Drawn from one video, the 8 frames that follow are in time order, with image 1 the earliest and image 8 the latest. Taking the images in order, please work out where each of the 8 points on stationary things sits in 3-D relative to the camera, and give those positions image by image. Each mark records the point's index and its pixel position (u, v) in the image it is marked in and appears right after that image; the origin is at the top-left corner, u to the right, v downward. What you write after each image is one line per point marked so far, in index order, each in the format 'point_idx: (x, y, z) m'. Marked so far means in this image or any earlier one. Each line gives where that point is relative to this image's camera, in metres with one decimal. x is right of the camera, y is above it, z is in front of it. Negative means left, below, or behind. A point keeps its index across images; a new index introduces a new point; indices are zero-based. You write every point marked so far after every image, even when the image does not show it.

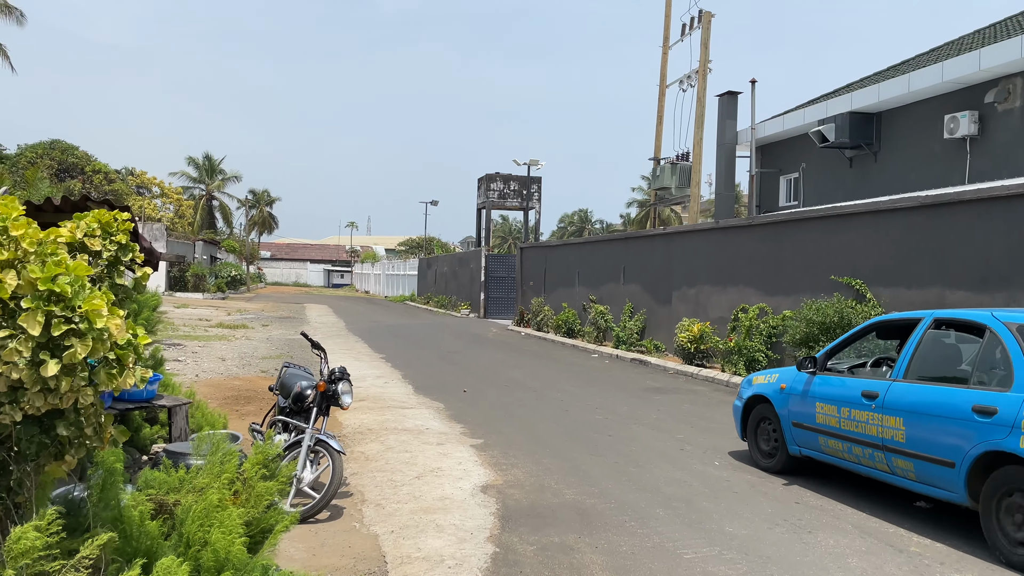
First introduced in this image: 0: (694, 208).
0: (+4.3, +1.9, +17.4) m
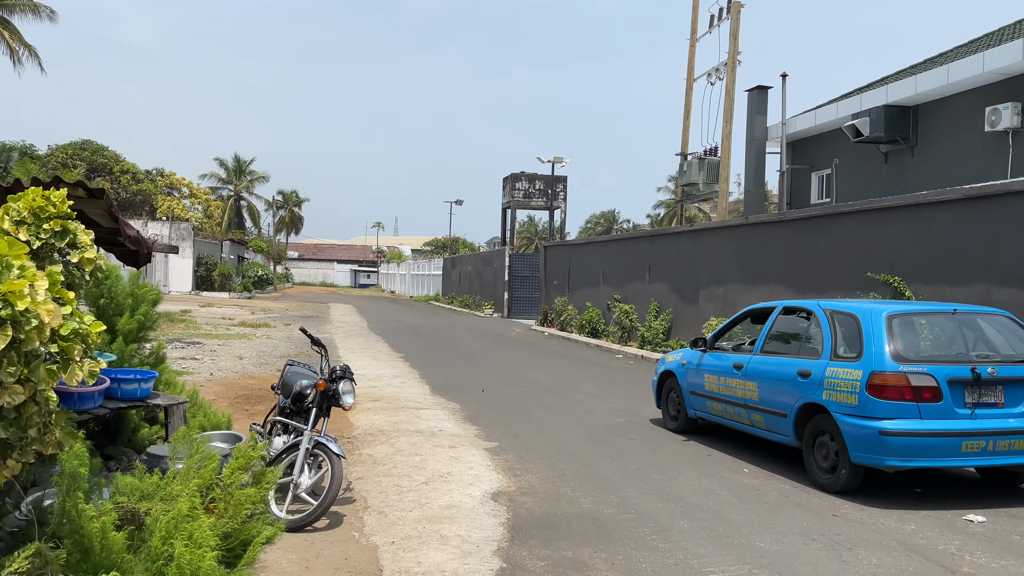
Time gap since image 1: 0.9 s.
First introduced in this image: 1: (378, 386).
0: (+4.9, +1.9, +16.9) m
1: (-2.0, -1.5, +11.0) m
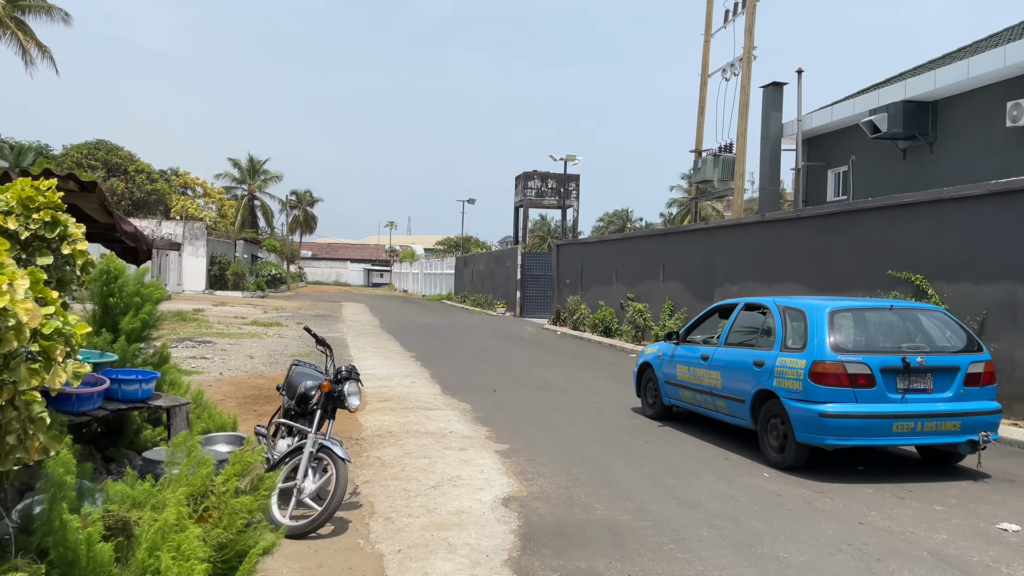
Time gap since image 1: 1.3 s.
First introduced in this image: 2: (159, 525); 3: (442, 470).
0: (+5.1, +2.0, +16.6) m
1: (-1.8, -1.5, +10.9) m
2: (-1.4, -0.9, +3.0) m
3: (-0.6, -1.5, +6.0) m
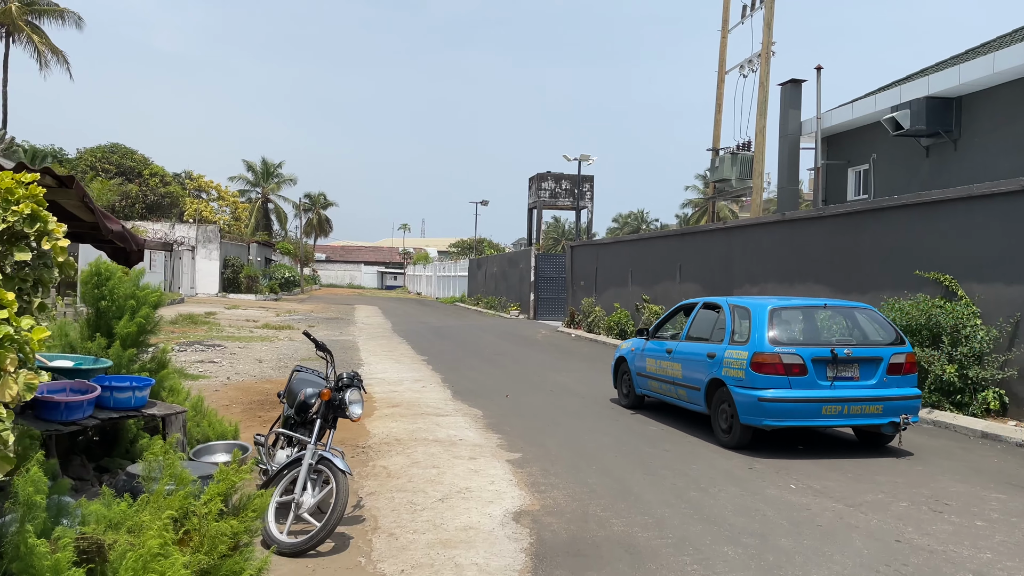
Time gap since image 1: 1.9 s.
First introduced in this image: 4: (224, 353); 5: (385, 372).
0: (+5.4, +1.9, +16.2) m
1: (-1.6, -1.5, +10.6) m
2: (-1.4, -1.0, +2.7) m
3: (-0.5, -1.5, +5.7) m
4: (-5.8, -1.3, +14.8) m
5: (-2.2, -1.5, +12.9) m
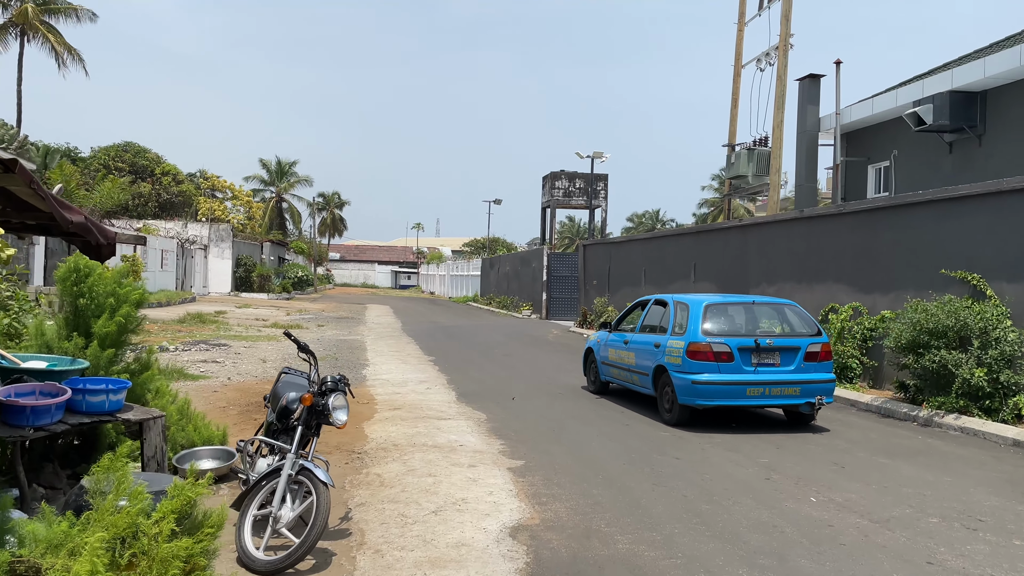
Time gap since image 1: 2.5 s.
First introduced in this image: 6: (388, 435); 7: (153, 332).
0: (+5.6, +1.9, +15.8) m
1: (-1.5, -1.5, +10.3) m
2: (-1.4, -0.9, +2.4) m
3: (-0.5, -1.5, +5.4) m
4: (-5.6, -1.3, +14.6) m
5: (-2.1, -1.4, +12.6) m
6: (-1.3, -1.5, +7.4) m
7: (-8.6, -1.0, +17.6) m
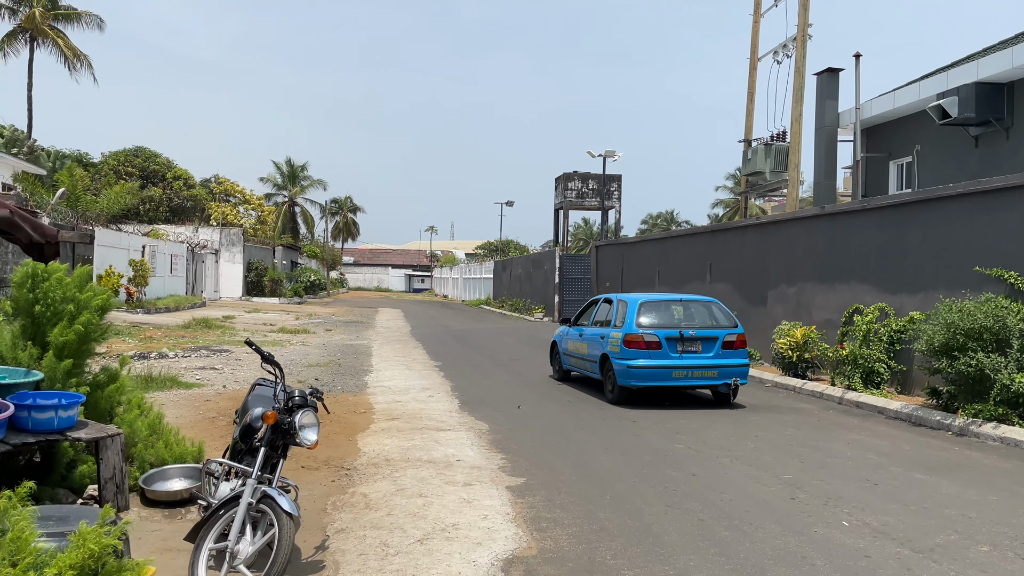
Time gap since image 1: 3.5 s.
0: (+5.8, +1.9, +15.2) m
1: (-1.5, -1.5, +9.8) m
2: (-1.5, -0.9, +1.9) m
3: (-0.5, -1.5, +4.8) m
4: (-5.4, -1.4, +14.2) m
5: (-2.0, -1.5, +12.1) m
6: (-1.2, -1.5, +6.9) m
7: (-8.3, -1.2, +17.3) m
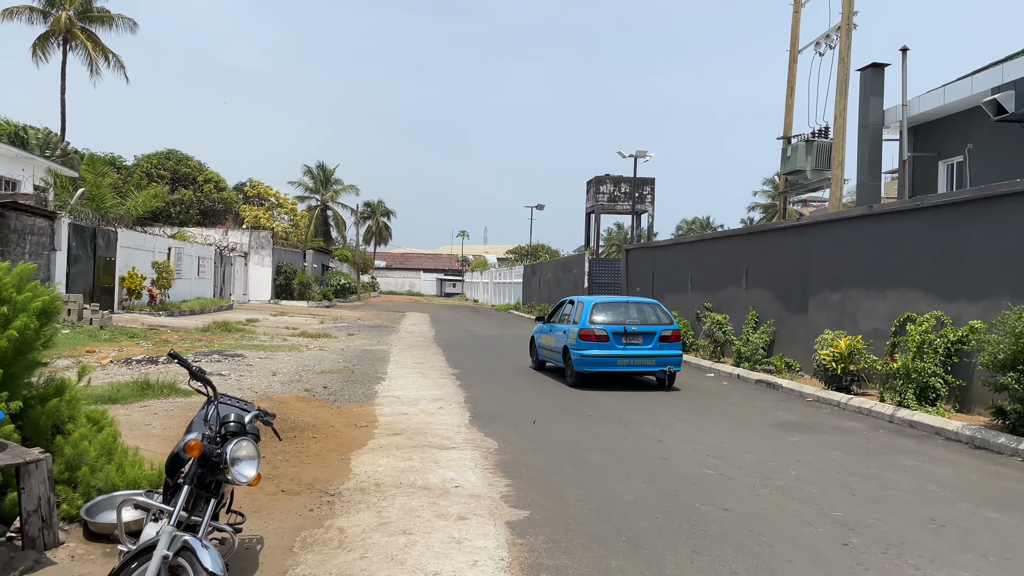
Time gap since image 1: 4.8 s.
0: (+6.2, +1.8, +14.1) m
1: (-1.3, -1.5, +9.1) m
2: (-1.7, -0.9, +1.2) m
3: (-0.5, -1.5, +4.1) m
4: (-5.0, -1.4, +13.7) m
5: (-1.7, -1.6, +11.4) m
6: (-1.2, -1.5, +6.2) m
7: (-7.8, -1.2, +16.9) m
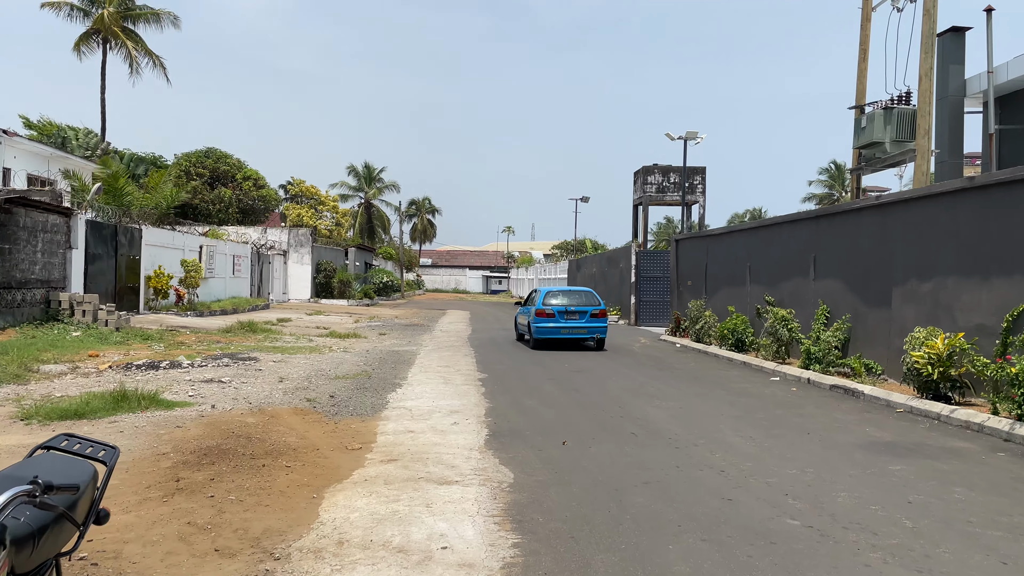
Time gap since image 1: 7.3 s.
0: (+6.8, +2.0, +12.2) m
1: (-1.0, -1.5, +7.7) m
2: (-1.9, -0.9, -0.2) m
3: (-0.6, -1.5, +2.6) m
4: (-4.5, -1.4, +12.4) m
5: (-1.2, -1.5, +10.0) m
6: (-1.1, -1.5, +4.8) m
7: (-7.0, -1.2, +15.8) m
